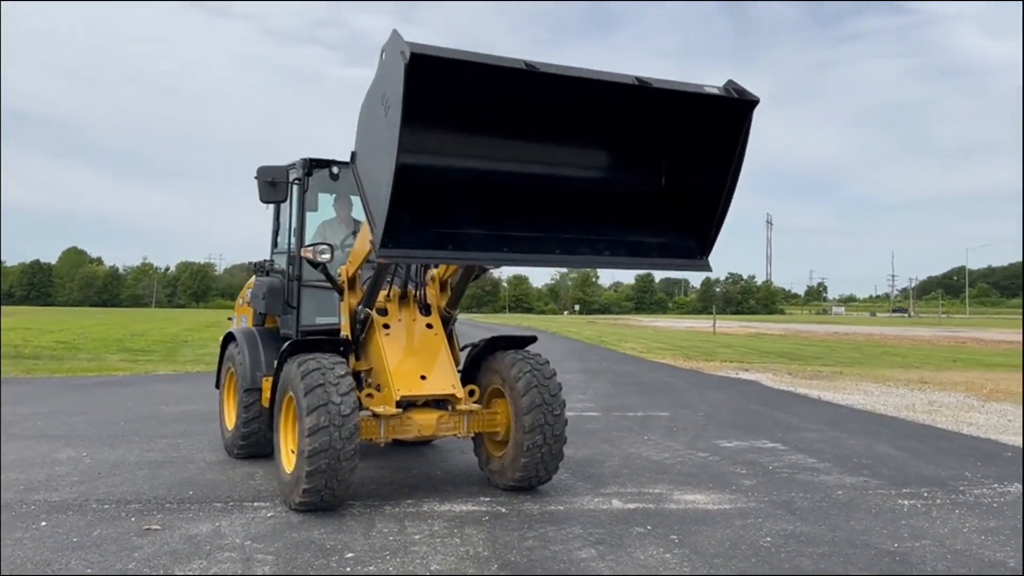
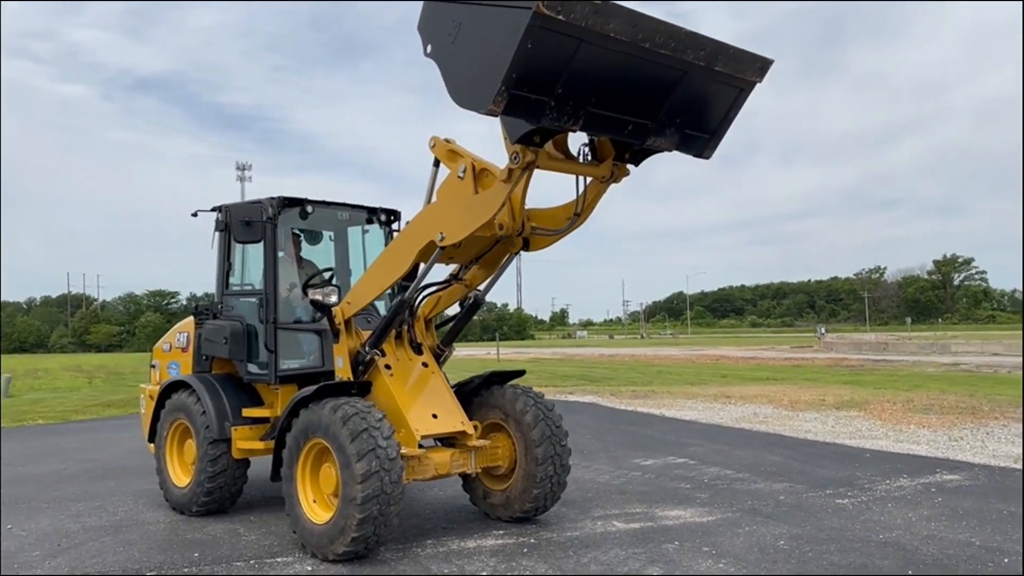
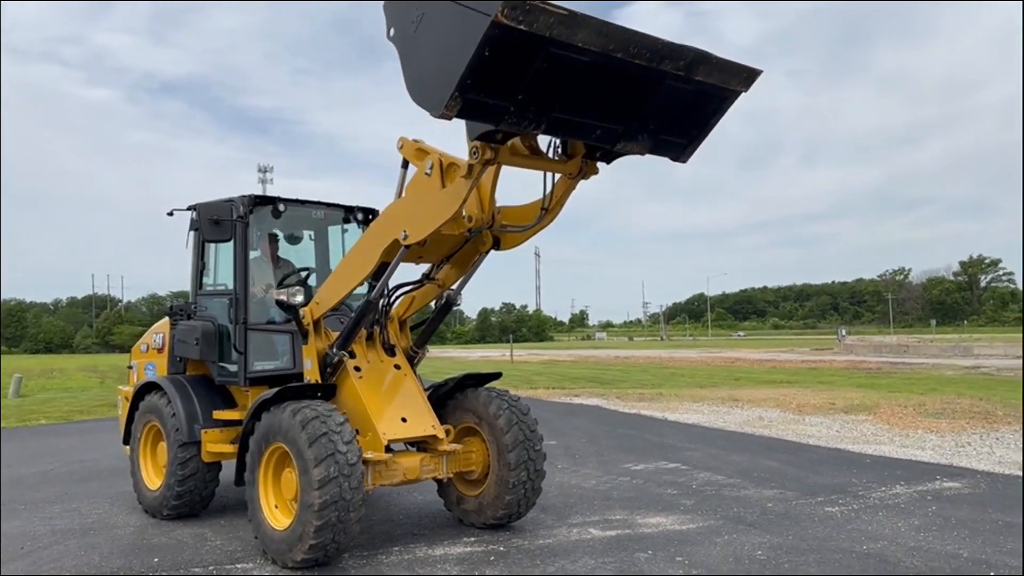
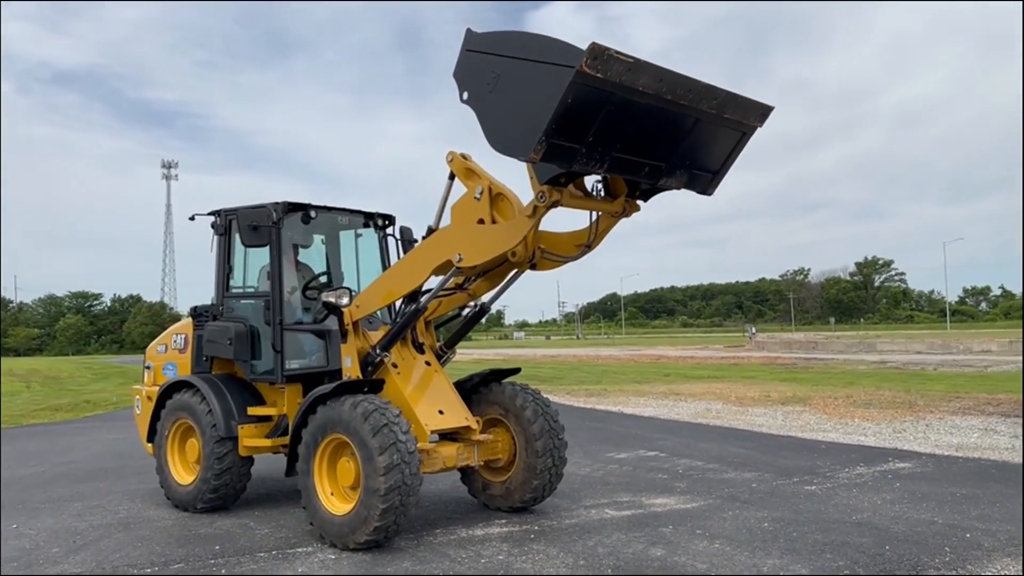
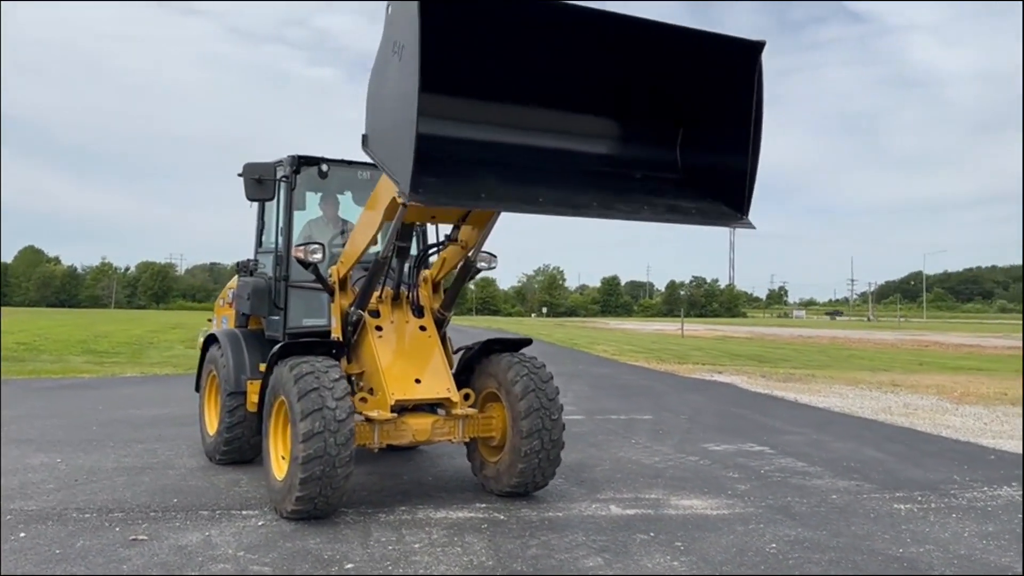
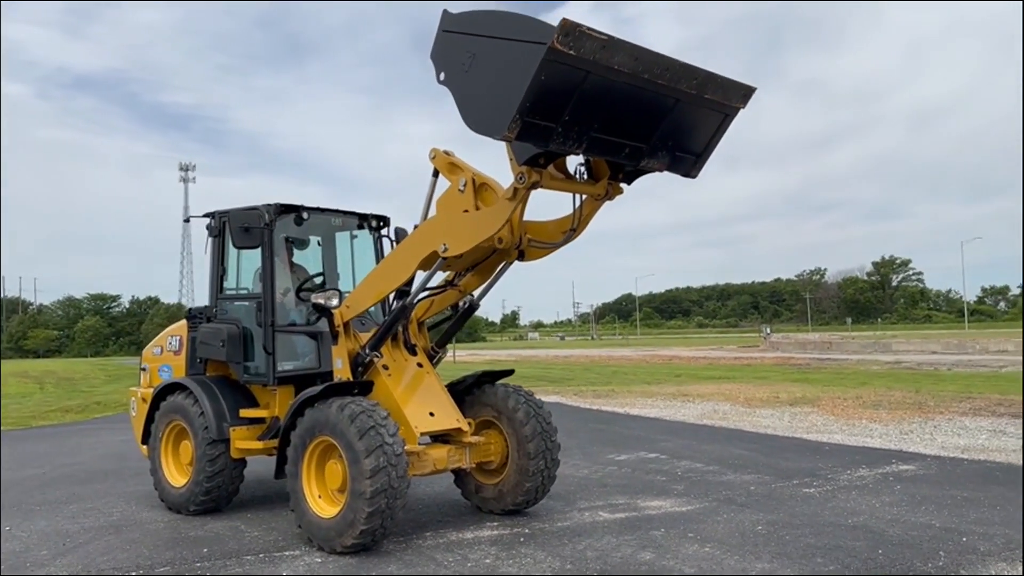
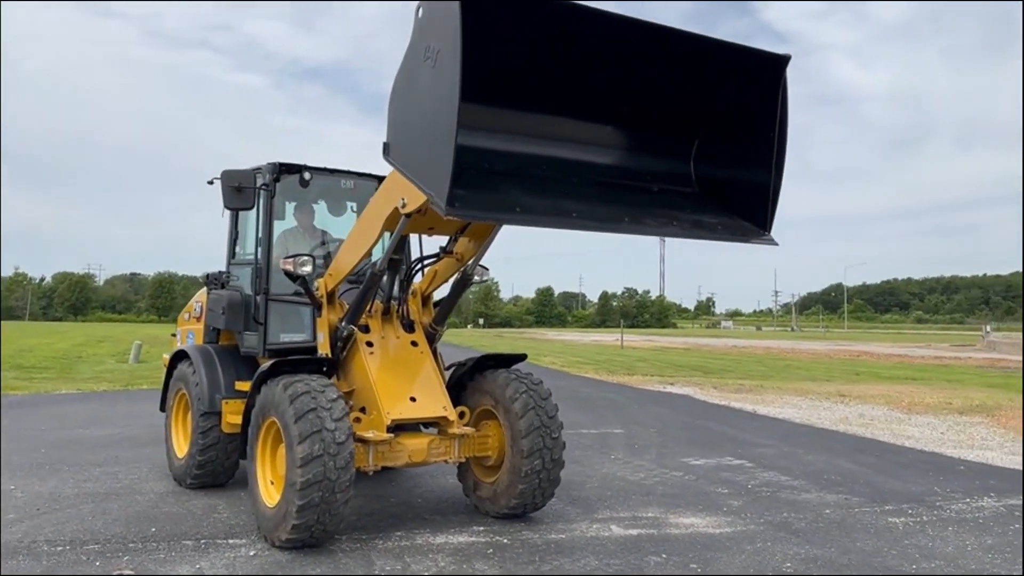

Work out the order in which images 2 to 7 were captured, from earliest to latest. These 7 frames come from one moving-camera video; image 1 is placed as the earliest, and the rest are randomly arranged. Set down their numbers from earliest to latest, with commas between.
5, 7, 3, 2, 6, 4
